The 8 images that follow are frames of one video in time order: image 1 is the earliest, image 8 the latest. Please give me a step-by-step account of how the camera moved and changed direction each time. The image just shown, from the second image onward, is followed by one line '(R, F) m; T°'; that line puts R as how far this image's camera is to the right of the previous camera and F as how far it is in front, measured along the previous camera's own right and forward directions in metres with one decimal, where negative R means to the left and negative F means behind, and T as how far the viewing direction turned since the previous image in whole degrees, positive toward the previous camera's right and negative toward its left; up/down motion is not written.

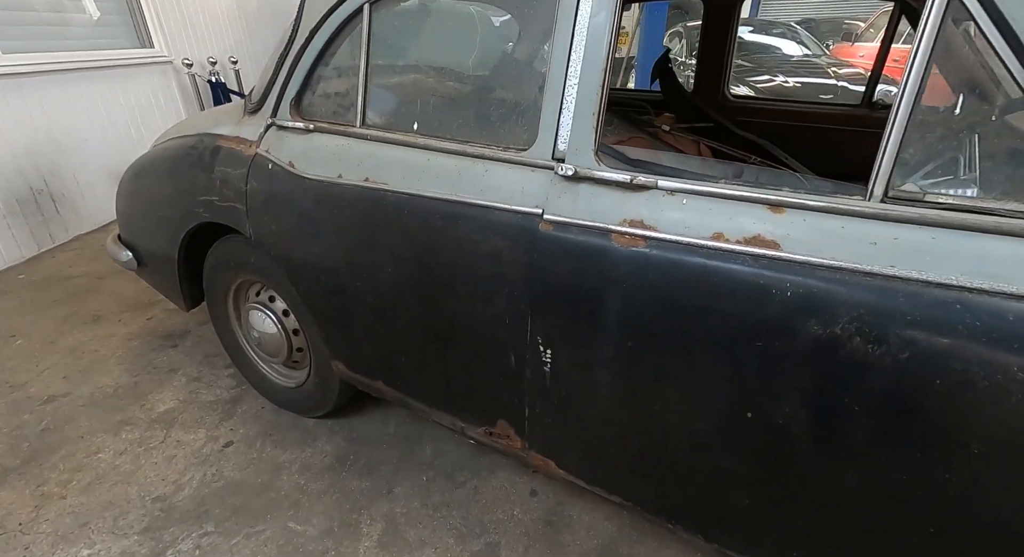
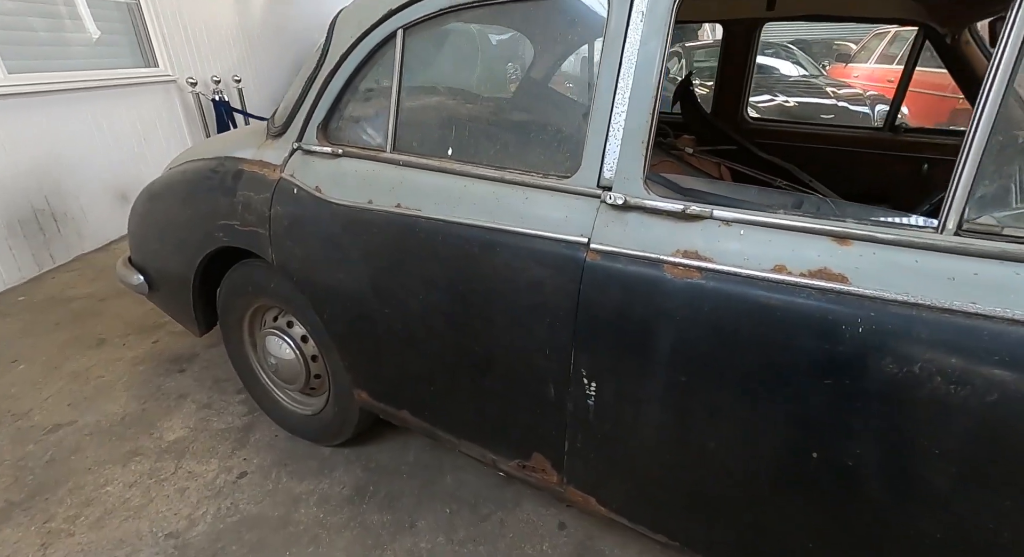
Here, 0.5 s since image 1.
(-0.1, 0.0) m; +1°
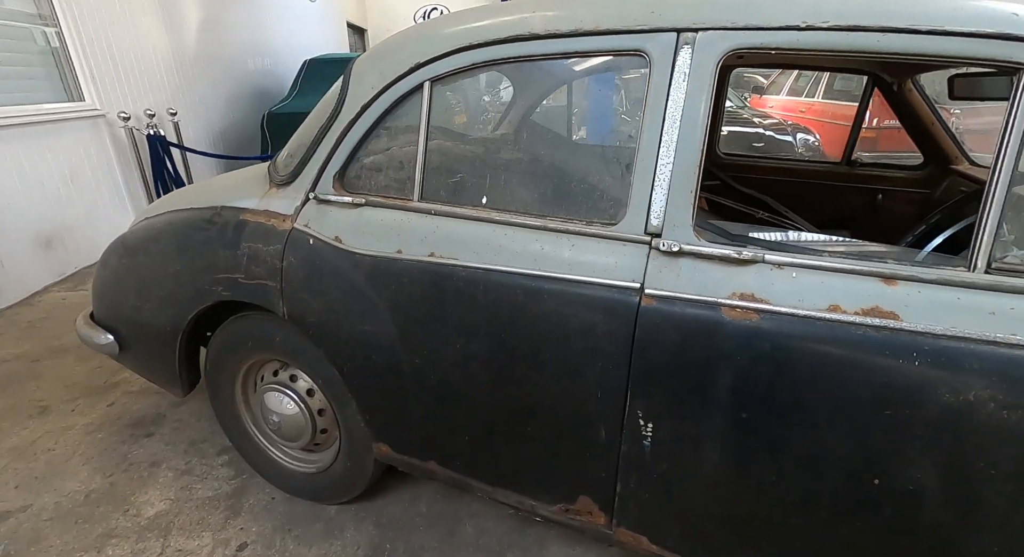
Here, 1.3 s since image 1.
(-0.3, 0.0) m; +8°
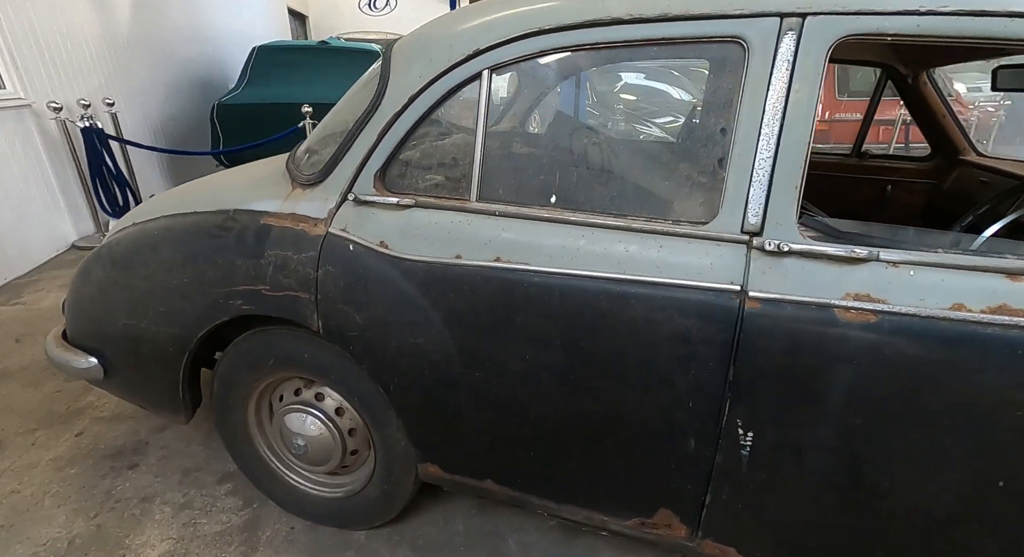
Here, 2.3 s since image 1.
(-0.3, +0.1) m; +6°
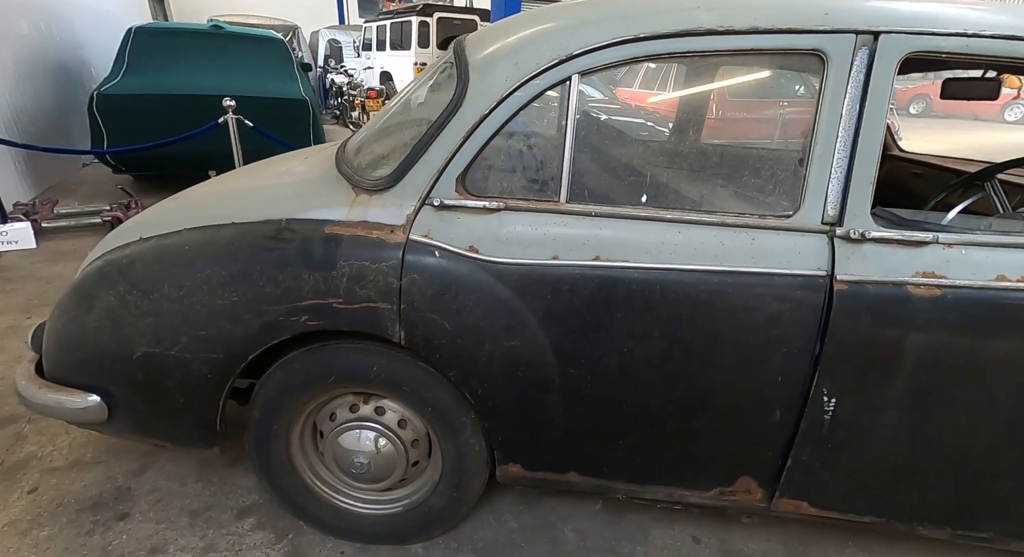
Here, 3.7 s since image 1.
(-0.5, 0.0) m; +13°
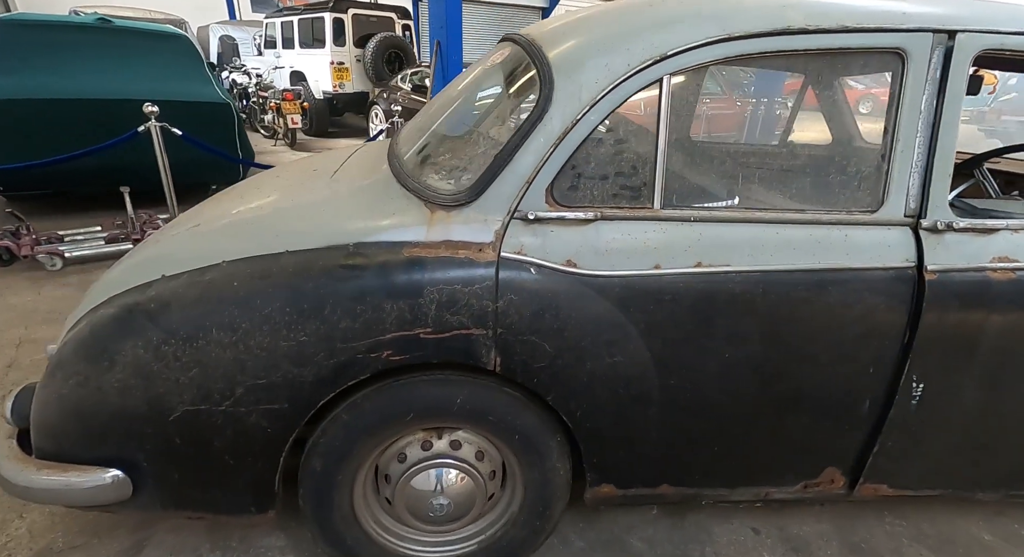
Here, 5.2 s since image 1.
(-0.5, +0.1) m; +10°
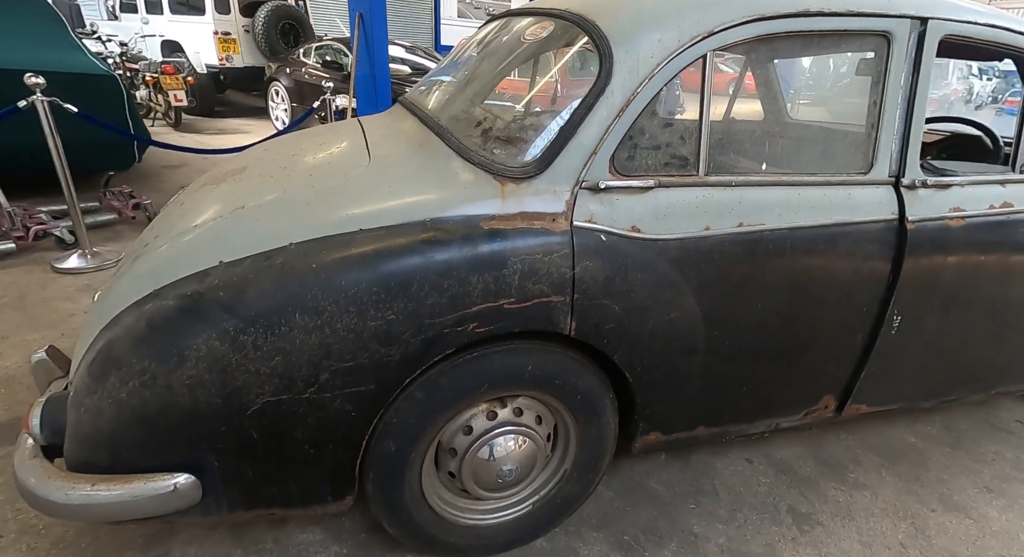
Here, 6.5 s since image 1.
(-0.5, 0.0) m; +12°
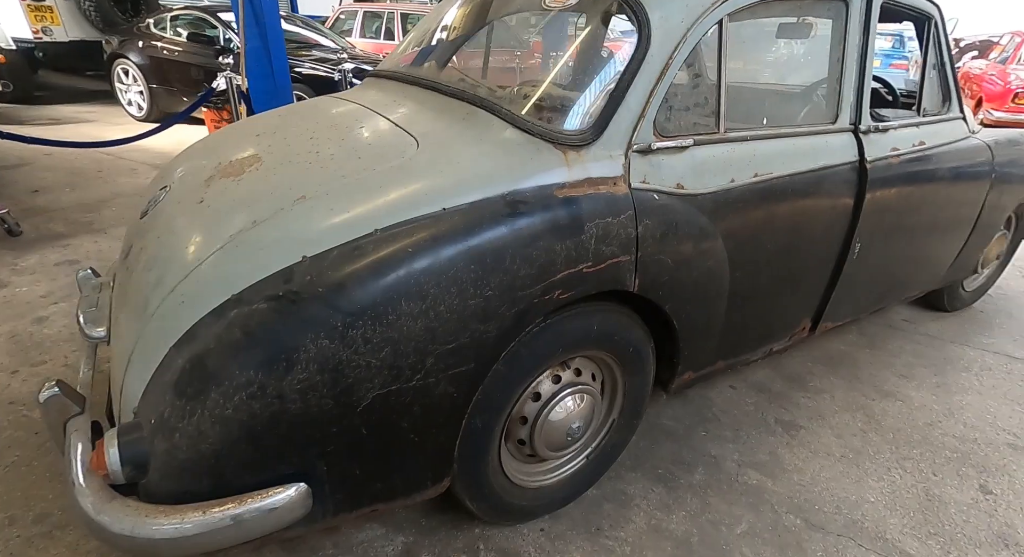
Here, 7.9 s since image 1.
(-0.5, 0.0) m; +13°
